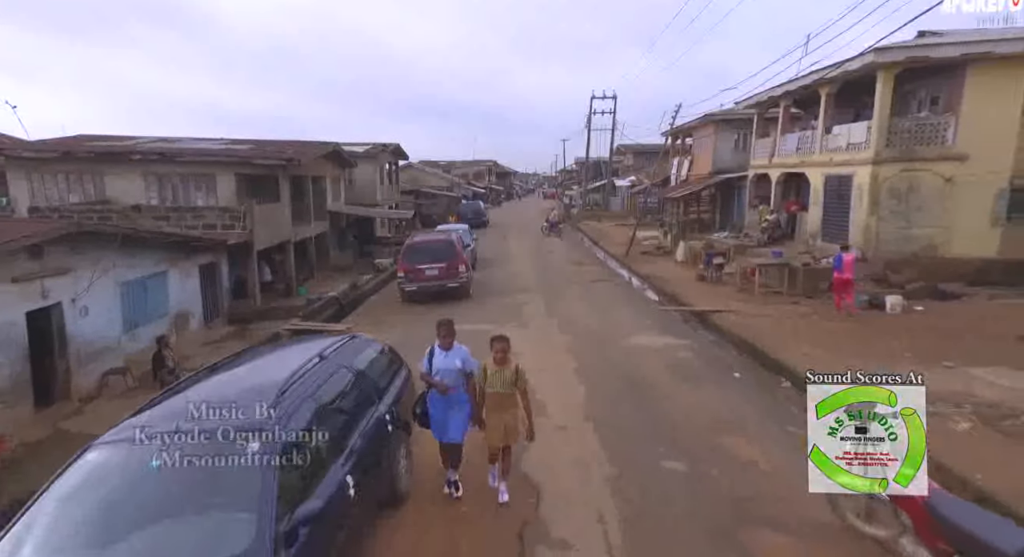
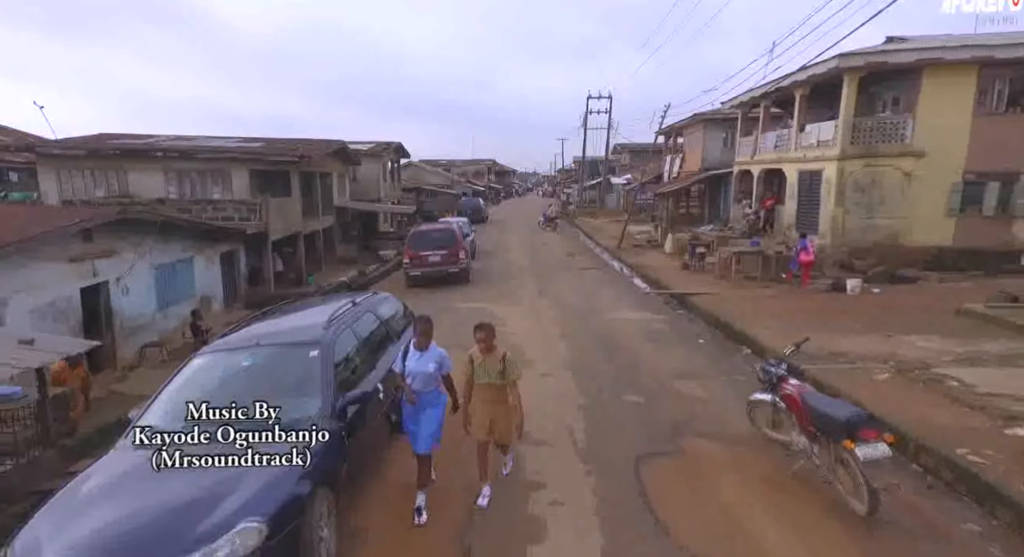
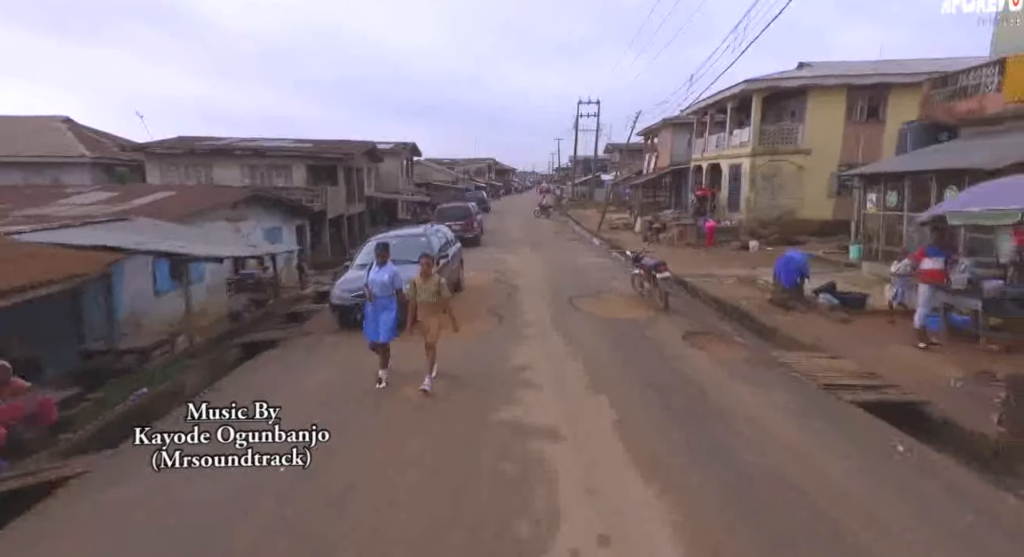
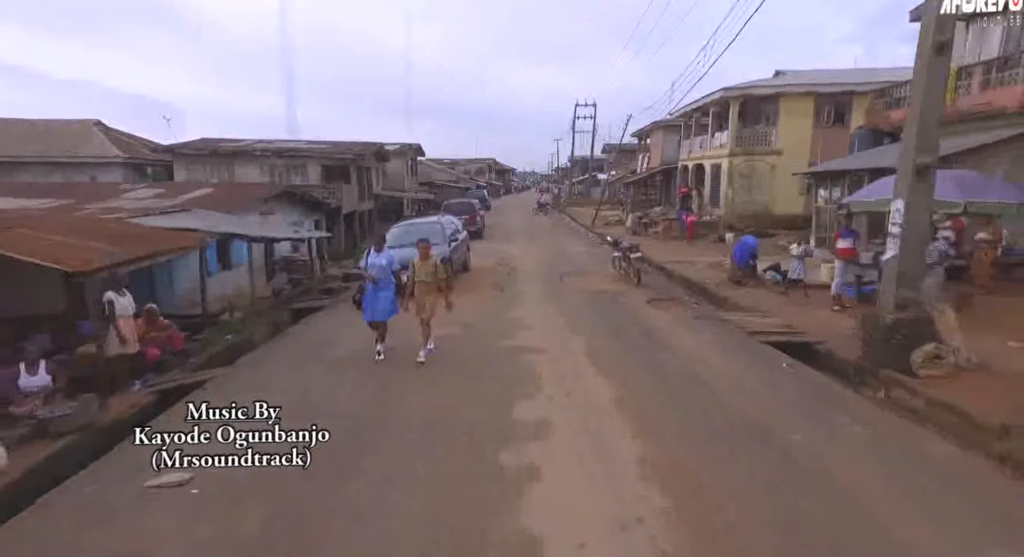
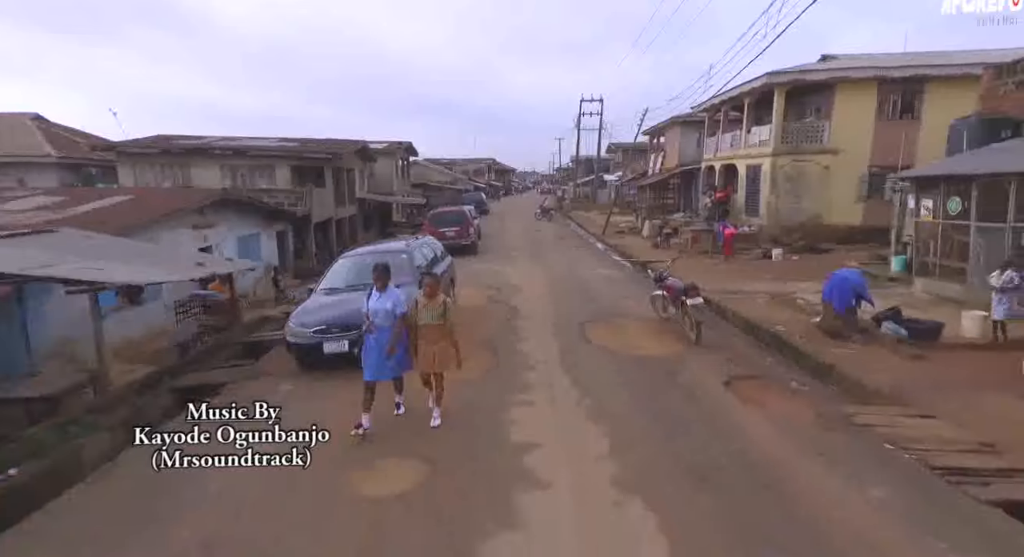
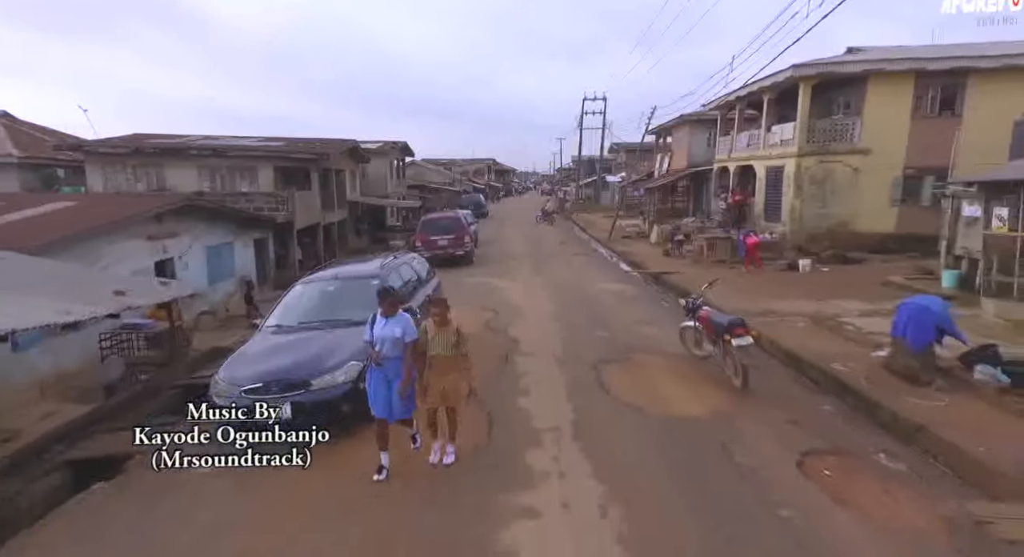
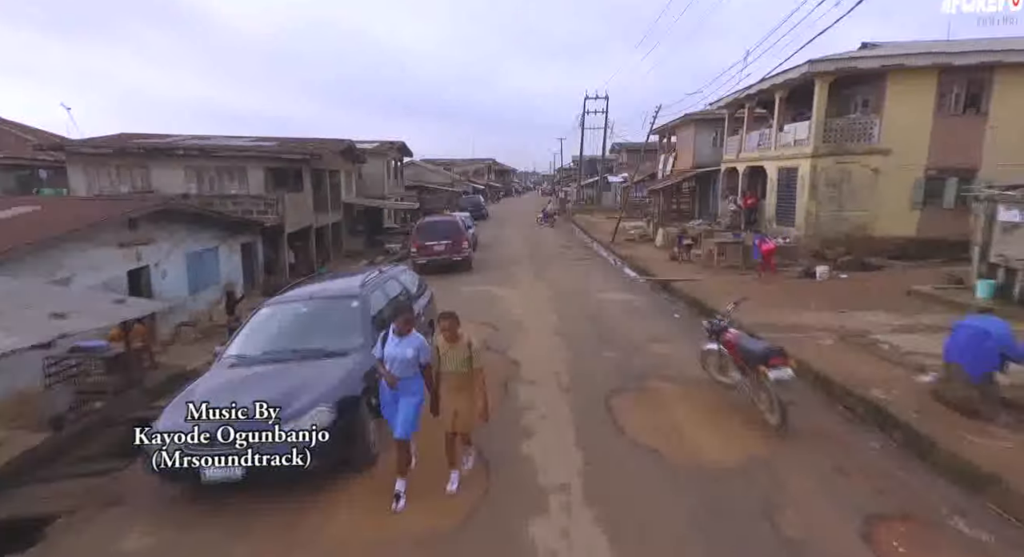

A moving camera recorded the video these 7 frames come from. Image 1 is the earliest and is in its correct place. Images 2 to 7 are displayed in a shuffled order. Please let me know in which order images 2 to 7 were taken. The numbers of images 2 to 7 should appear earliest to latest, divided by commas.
2, 7, 6, 5, 3, 4
